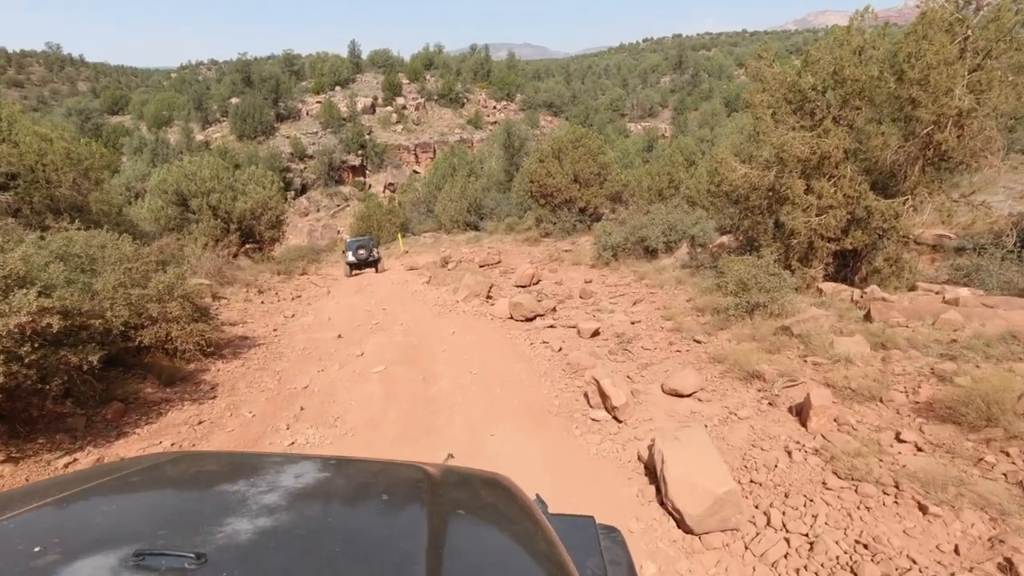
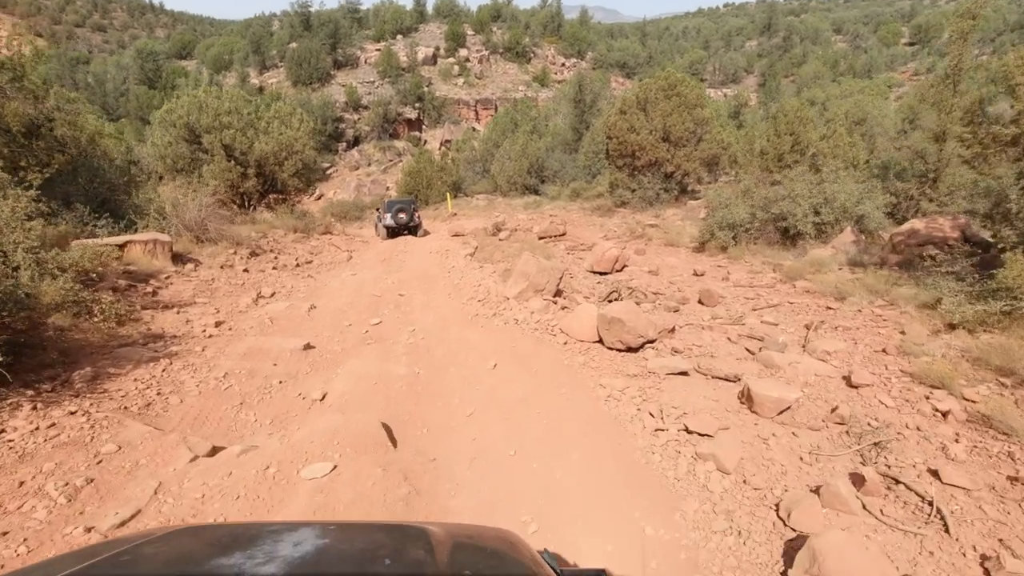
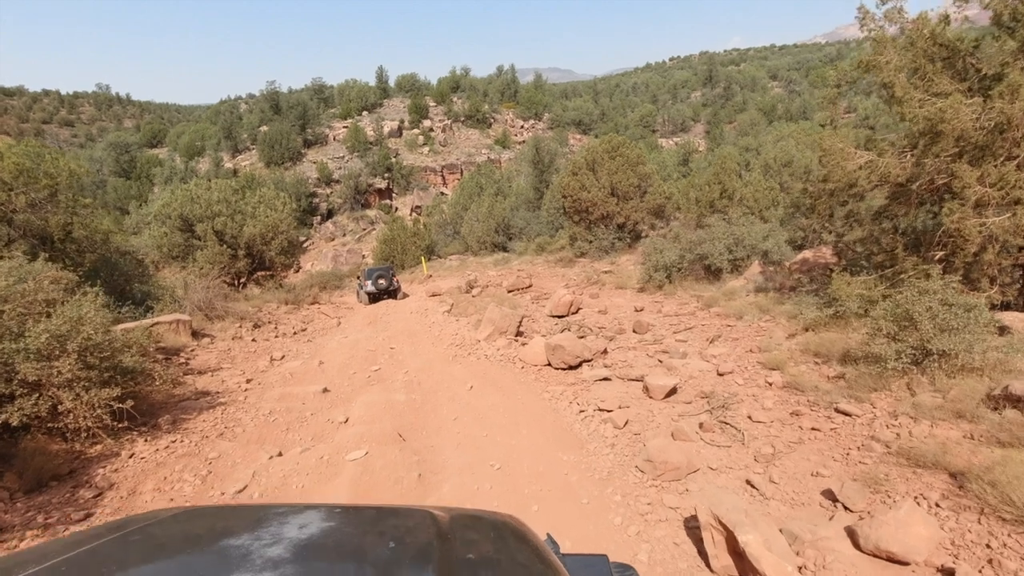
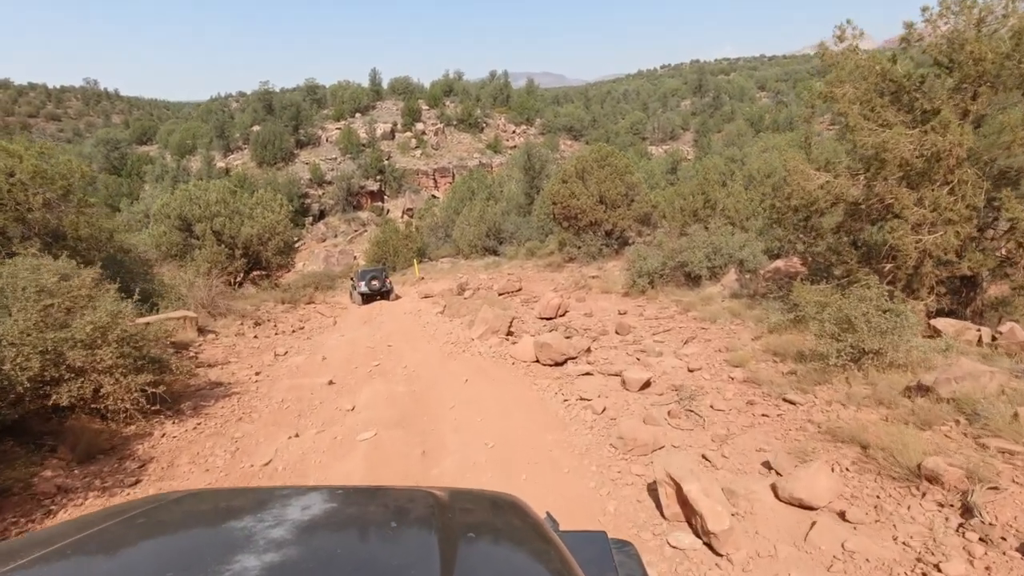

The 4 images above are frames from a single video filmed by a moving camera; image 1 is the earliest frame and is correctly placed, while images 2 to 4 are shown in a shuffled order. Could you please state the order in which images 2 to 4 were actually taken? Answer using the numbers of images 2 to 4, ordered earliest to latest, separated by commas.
4, 3, 2
